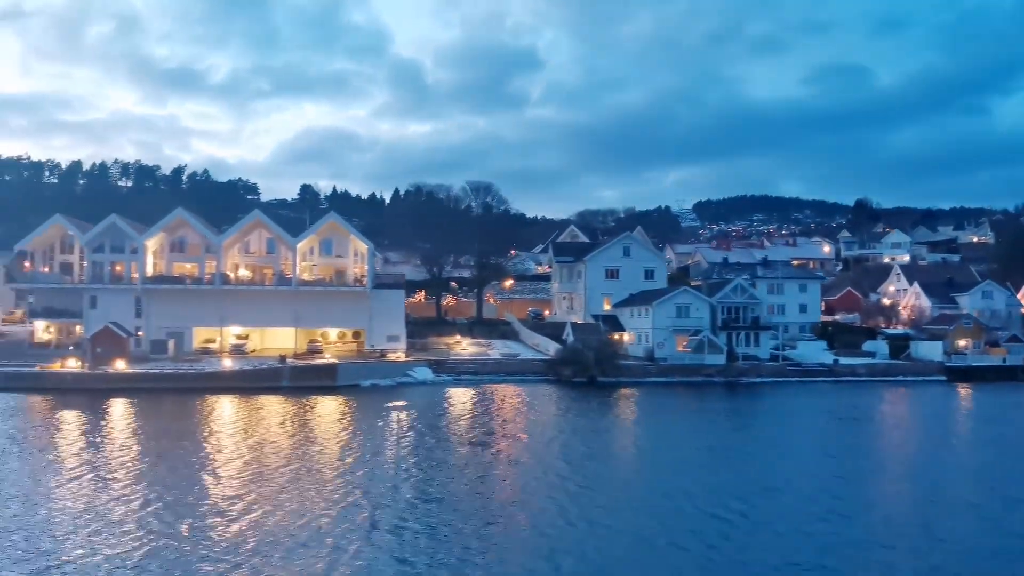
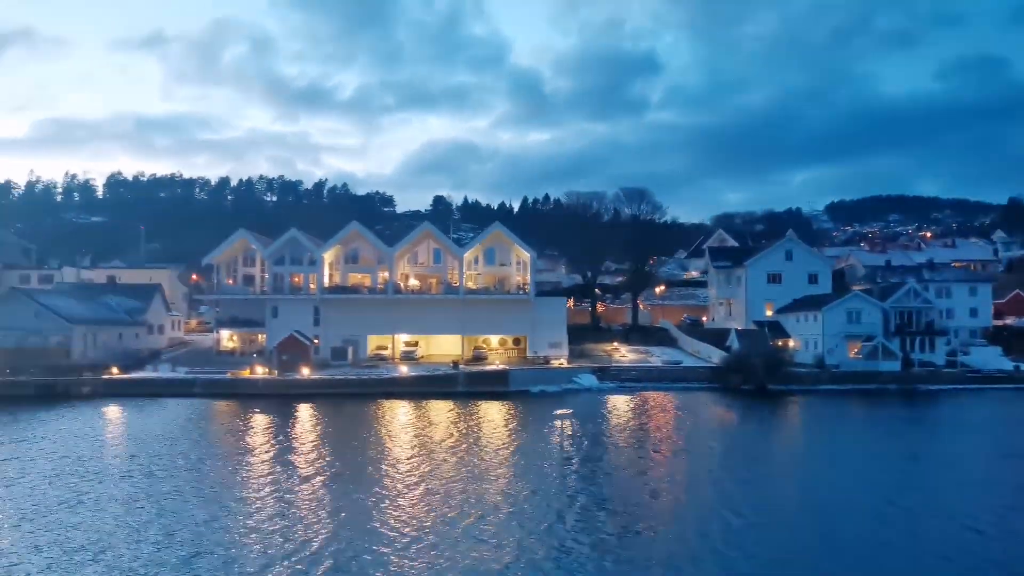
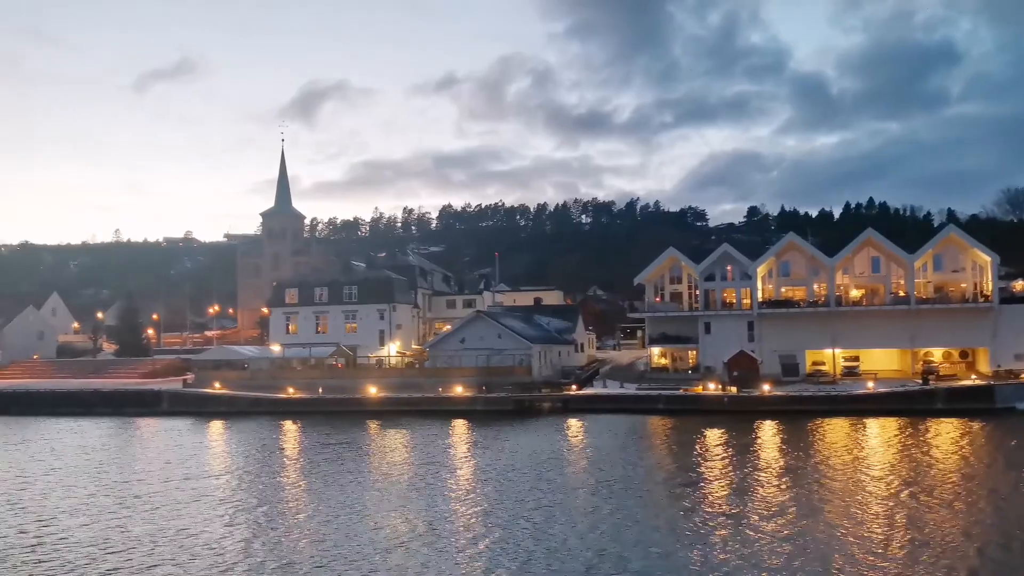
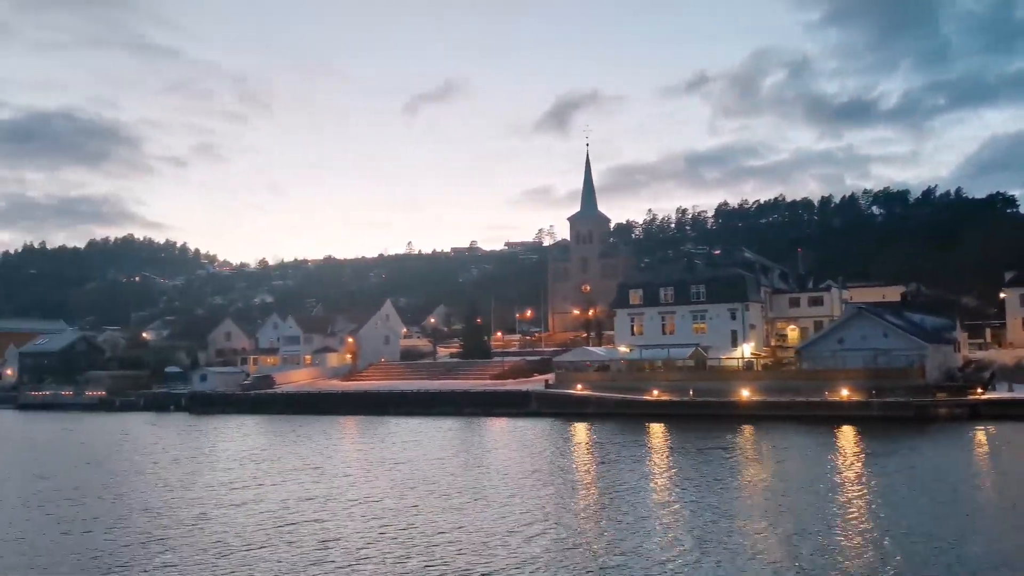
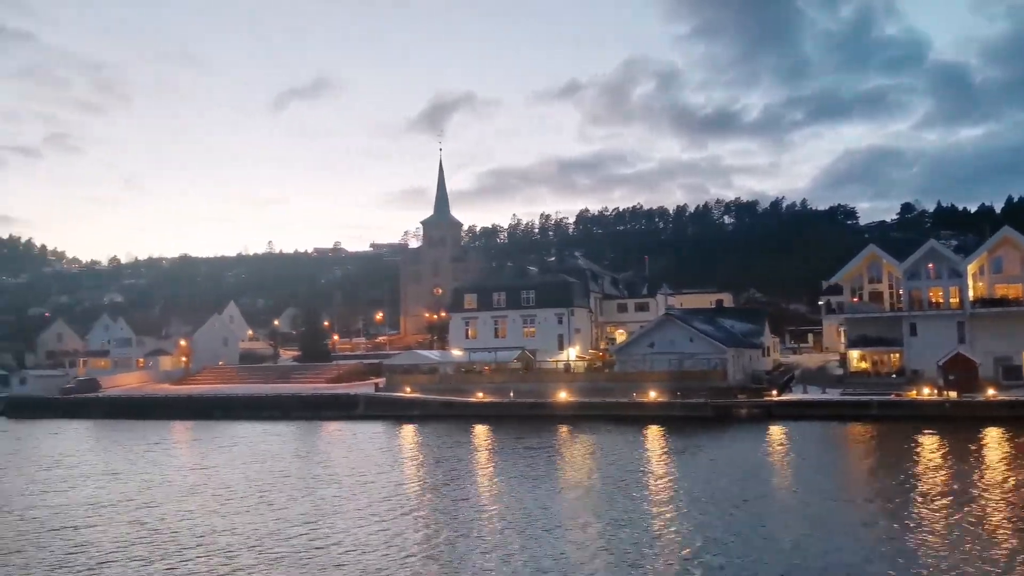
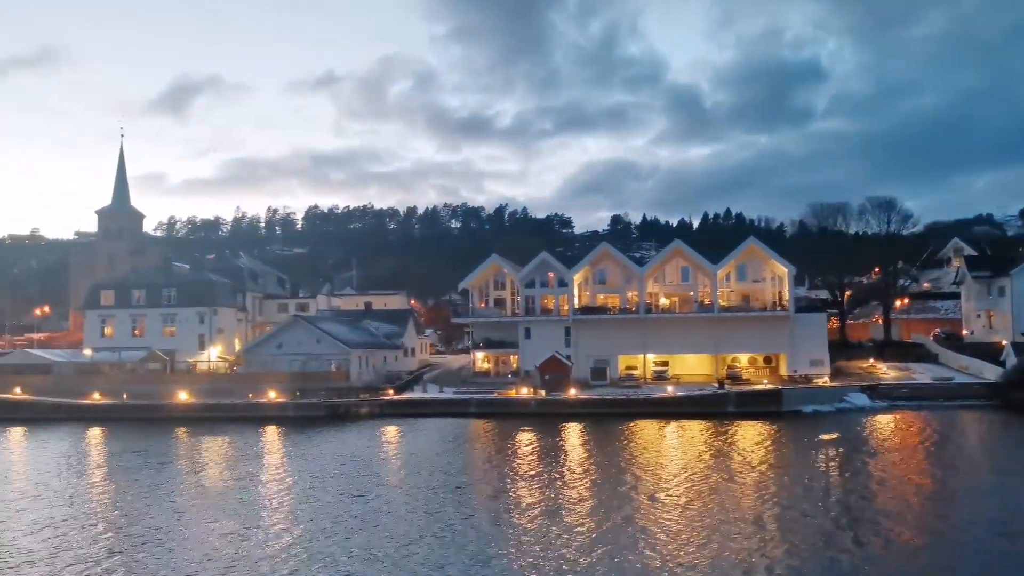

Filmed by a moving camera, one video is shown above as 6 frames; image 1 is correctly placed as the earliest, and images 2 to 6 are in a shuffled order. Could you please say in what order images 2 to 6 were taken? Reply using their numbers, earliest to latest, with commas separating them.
2, 6, 3, 5, 4
